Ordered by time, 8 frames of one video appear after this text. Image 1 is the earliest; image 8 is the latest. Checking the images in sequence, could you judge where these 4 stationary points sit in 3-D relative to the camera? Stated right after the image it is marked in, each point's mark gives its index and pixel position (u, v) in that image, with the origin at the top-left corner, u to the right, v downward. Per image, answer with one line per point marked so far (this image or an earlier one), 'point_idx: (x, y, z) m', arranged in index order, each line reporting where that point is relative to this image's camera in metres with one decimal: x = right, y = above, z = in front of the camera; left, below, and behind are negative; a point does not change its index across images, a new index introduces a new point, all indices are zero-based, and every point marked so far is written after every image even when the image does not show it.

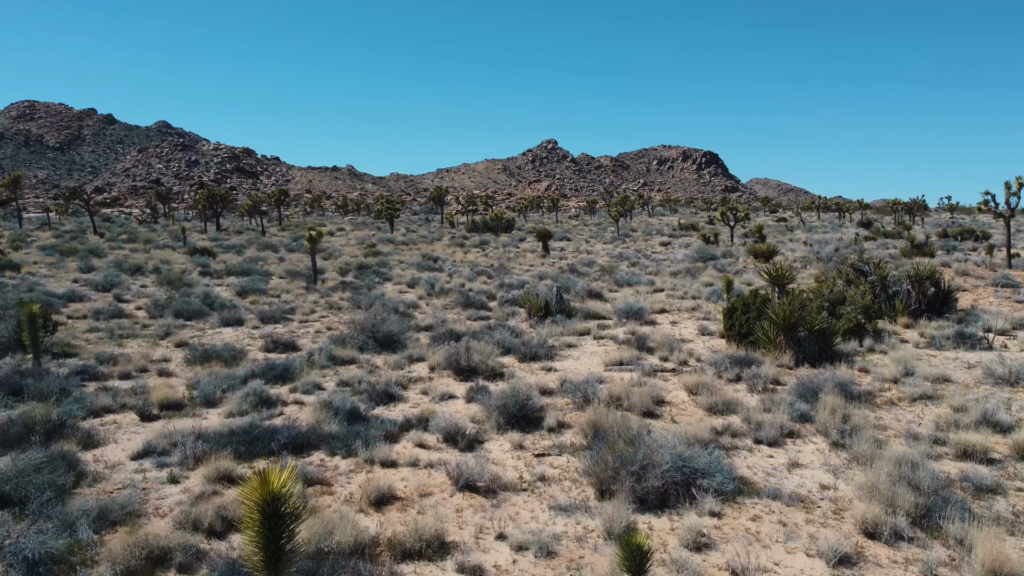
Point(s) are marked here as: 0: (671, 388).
0: (+1.9, -1.2, +9.7) m
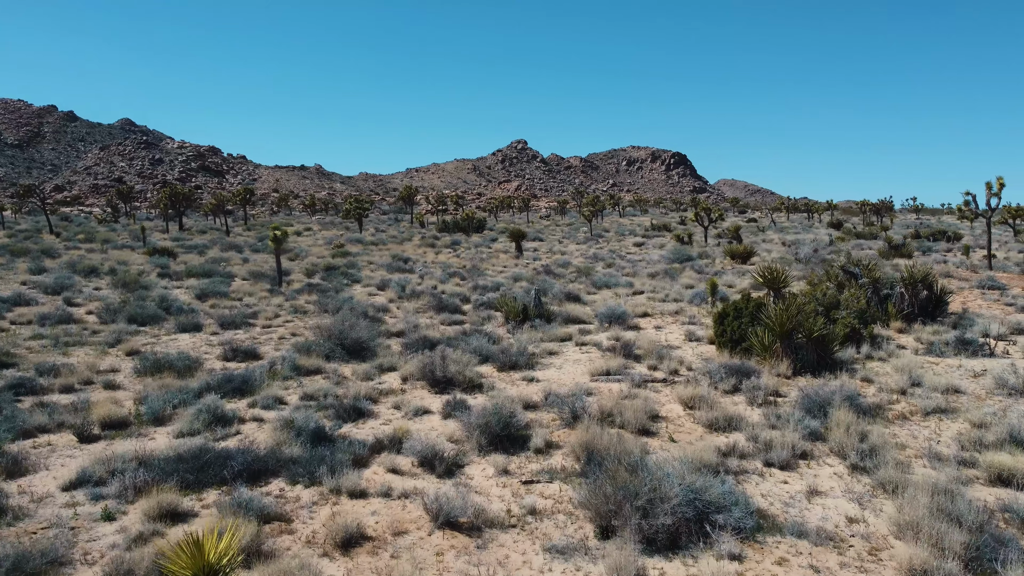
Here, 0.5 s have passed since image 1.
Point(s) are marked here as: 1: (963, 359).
0: (+1.7, -1.2, +9.0) m
1: (+5.9, -0.9, +10.6) m
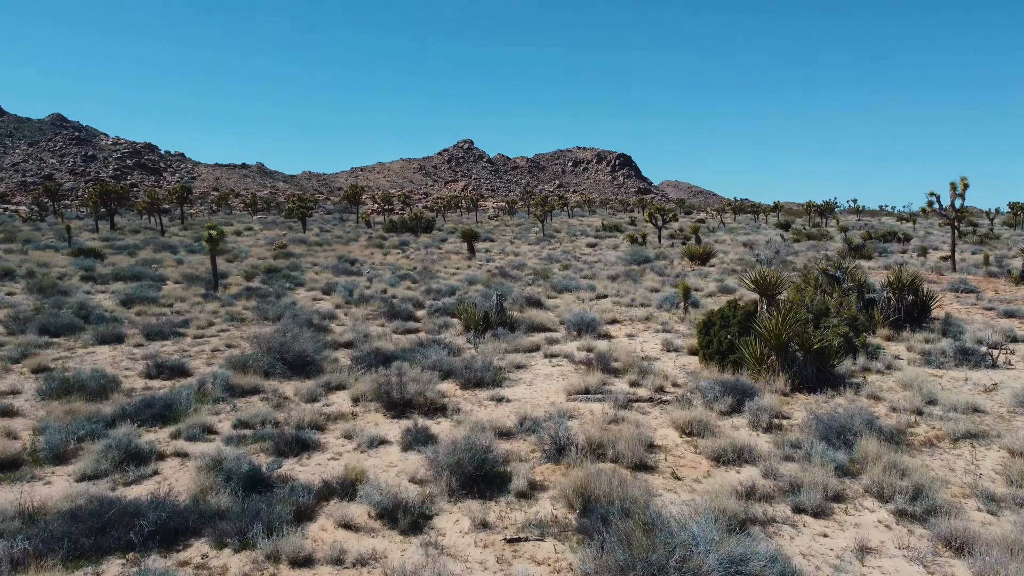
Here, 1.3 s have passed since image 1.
0: (+1.4, -1.3, +7.9) m
1: (+5.5, -1.0, +9.8) m
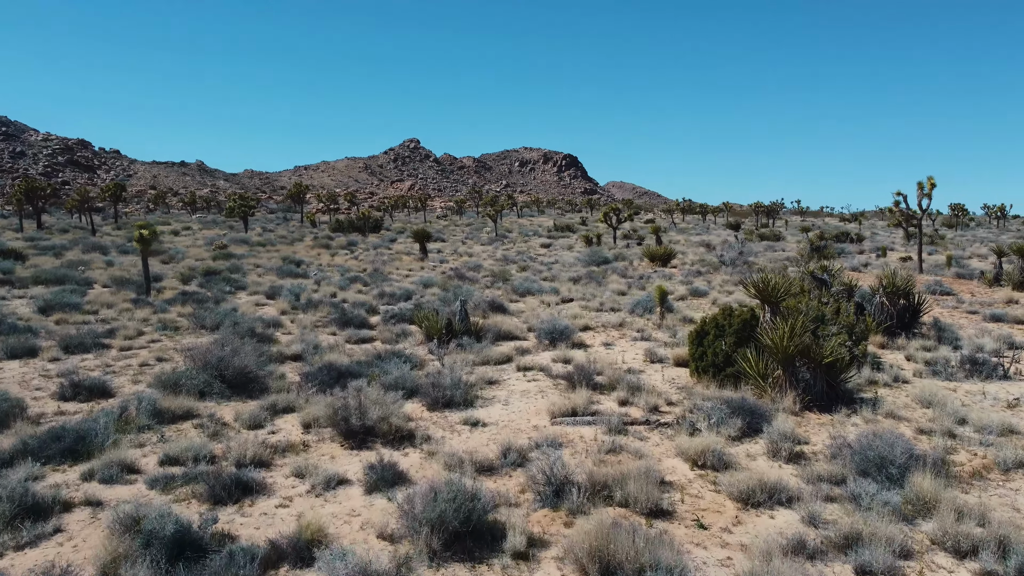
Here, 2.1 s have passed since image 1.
0: (+1.2, -1.4, +6.8) m
1: (+5.2, -1.1, +9.0) m
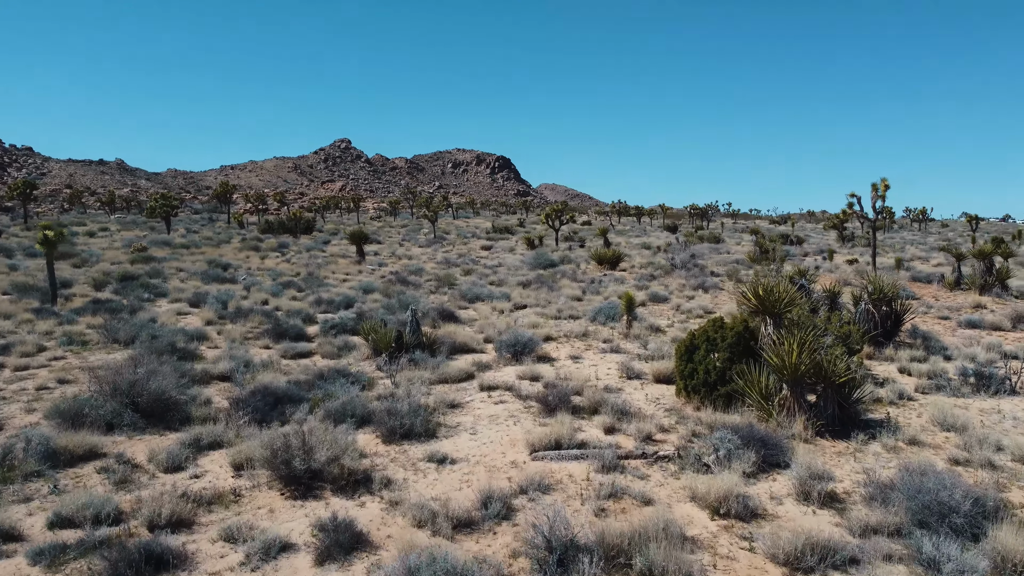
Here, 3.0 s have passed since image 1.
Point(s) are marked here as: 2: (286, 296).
0: (+1.1, -1.5, +5.7) m
1: (+4.9, -1.1, +8.2) m
2: (-5.0, -0.2, +18.1) m
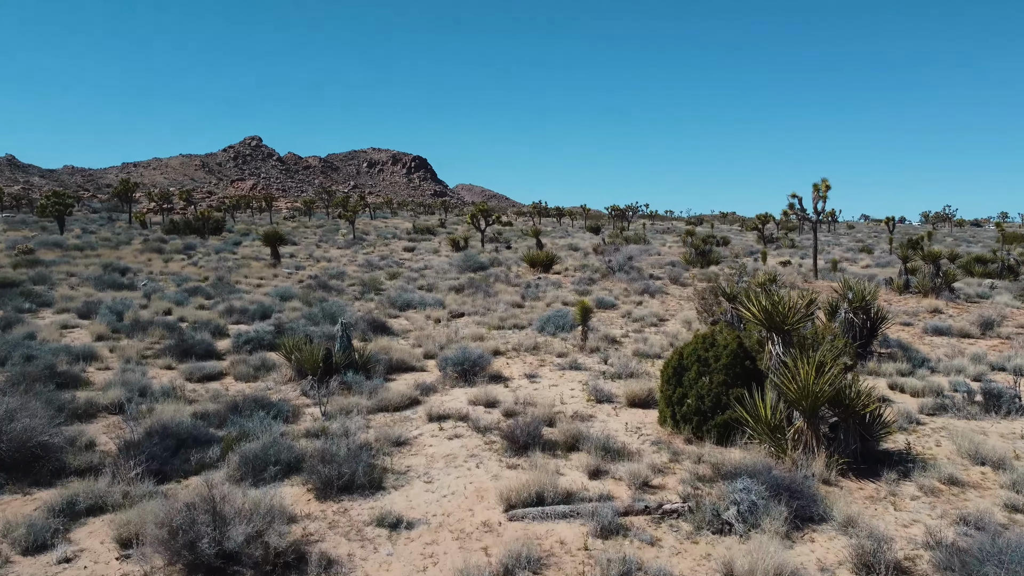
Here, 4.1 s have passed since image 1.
0: (+1.0, -1.6, +4.5) m
1: (+4.5, -1.2, +7.3) m
2: (-6.3, -0.3, +16.2) m
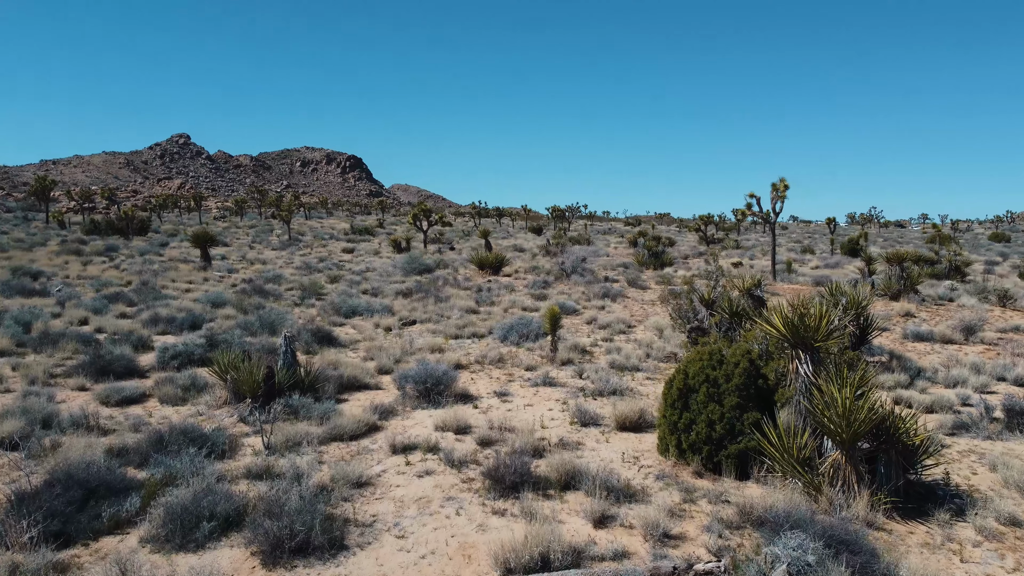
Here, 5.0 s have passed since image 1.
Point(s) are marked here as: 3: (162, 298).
0: (+1.1, -1.7, +3.5) m
1: (+4.3, -1.3, +6.6) m
2: (-7.1, -0.4, +14.6) m
3: (-7.2, -0.2, +16.8) m
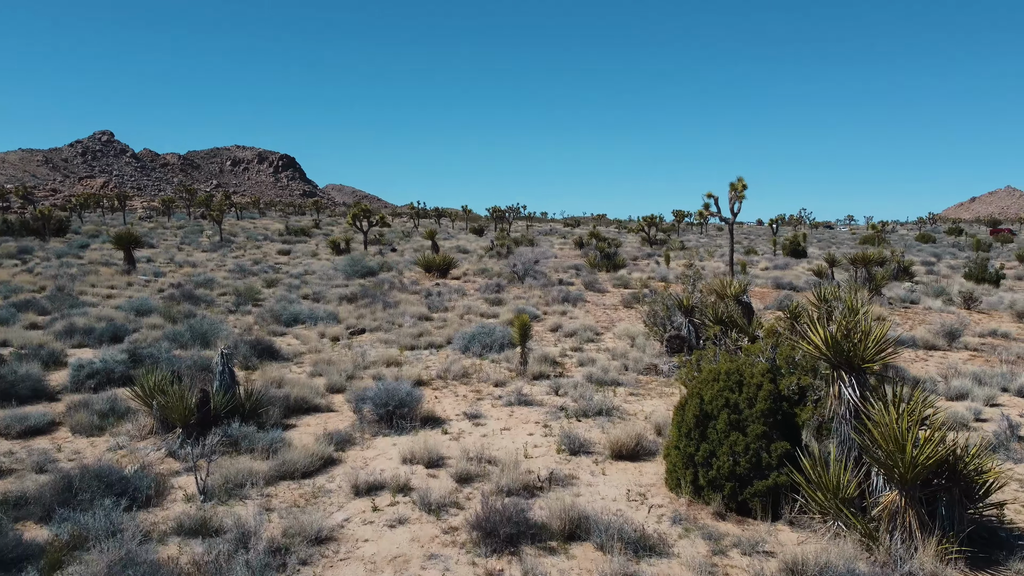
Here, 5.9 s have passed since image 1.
0: (+1.2, -1.7, +2.6) m
1: (+4.2, -1.3, +6.0) m
2: (-7.8, -0.6, +13.1) m
3: (-8.0, -0.3, +15.2) m
